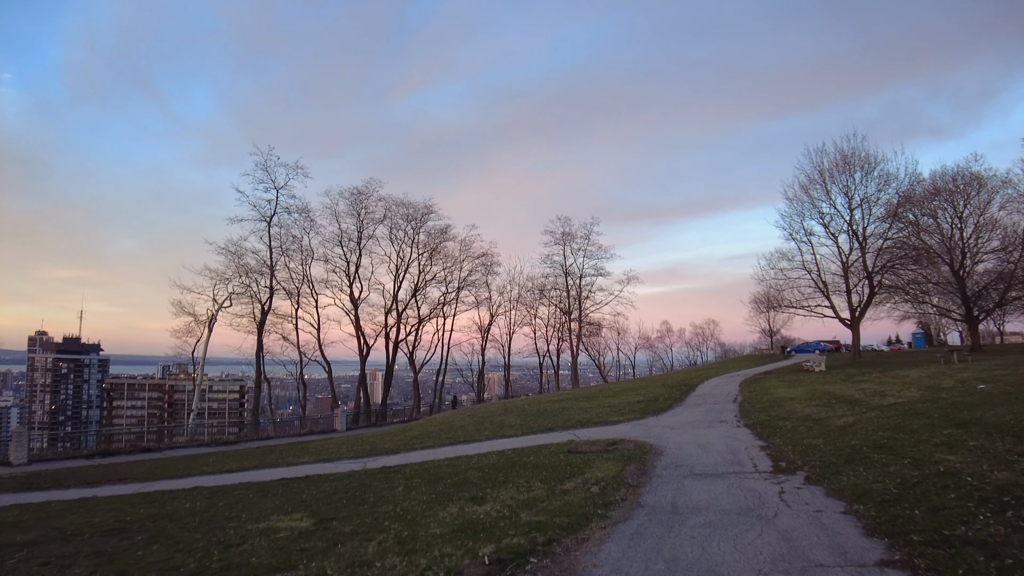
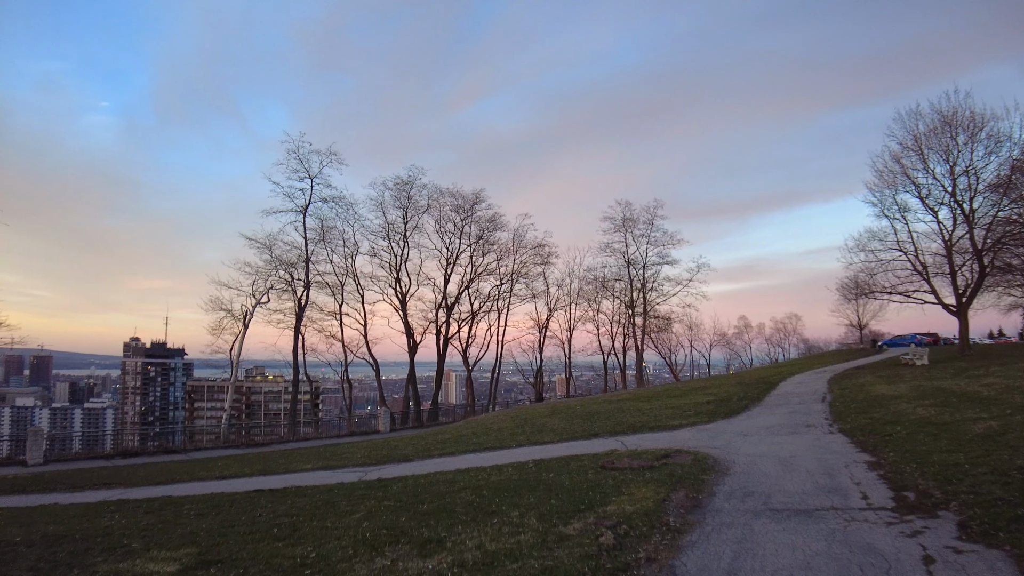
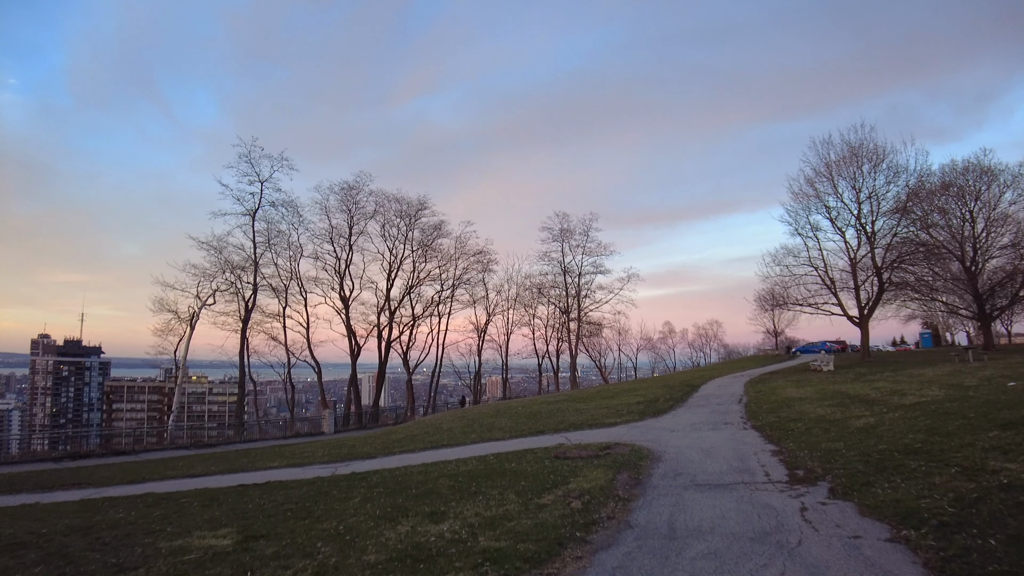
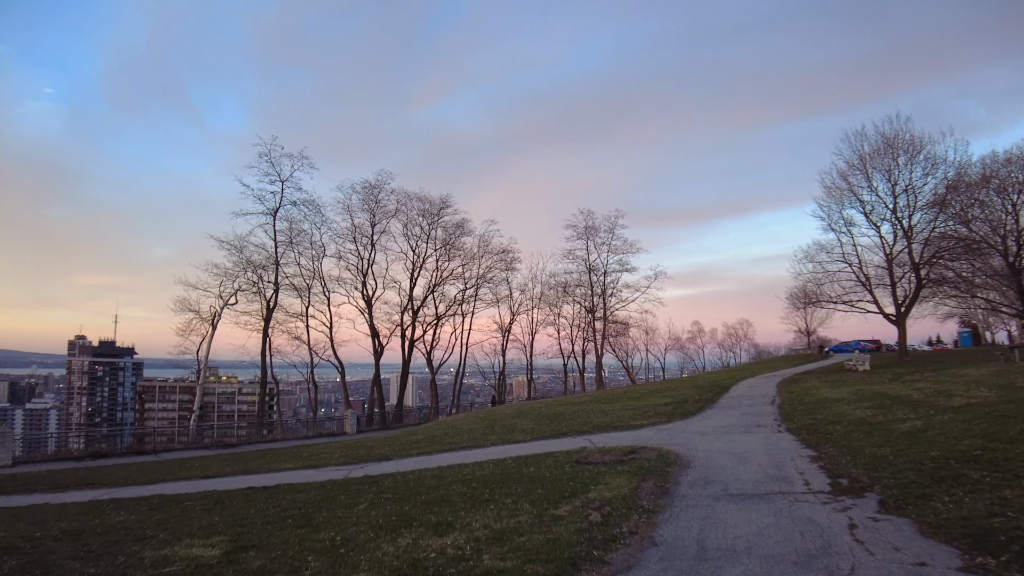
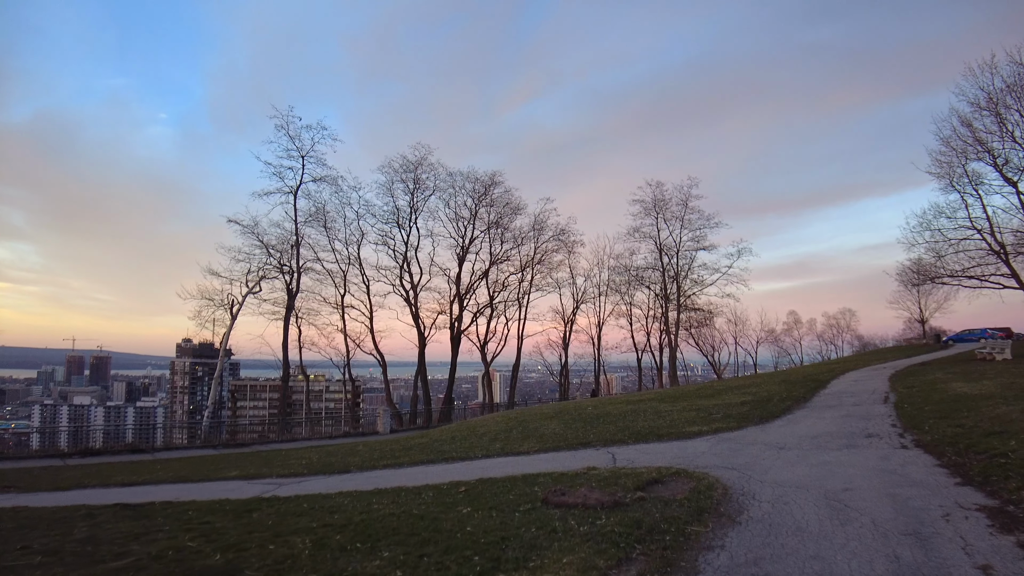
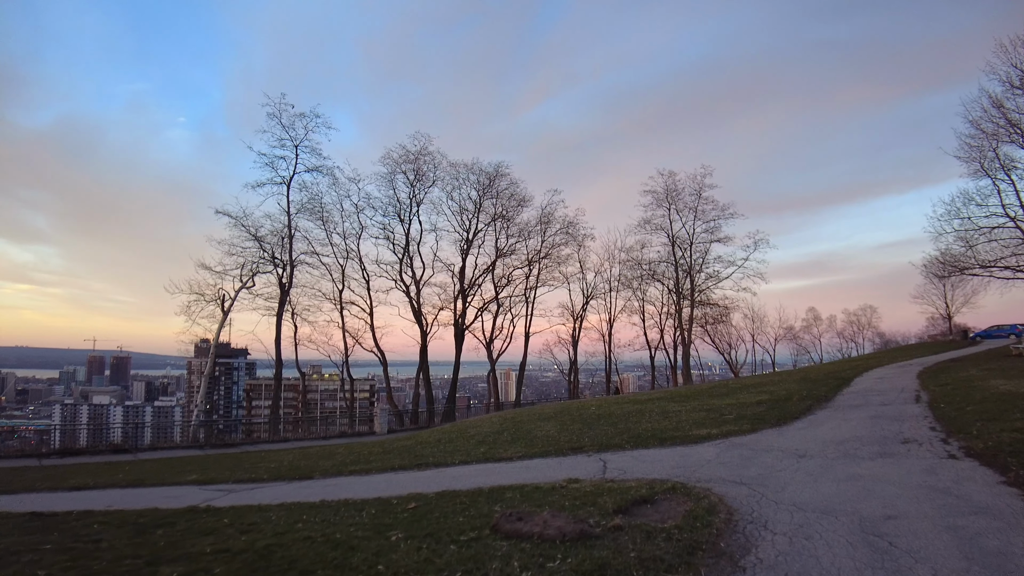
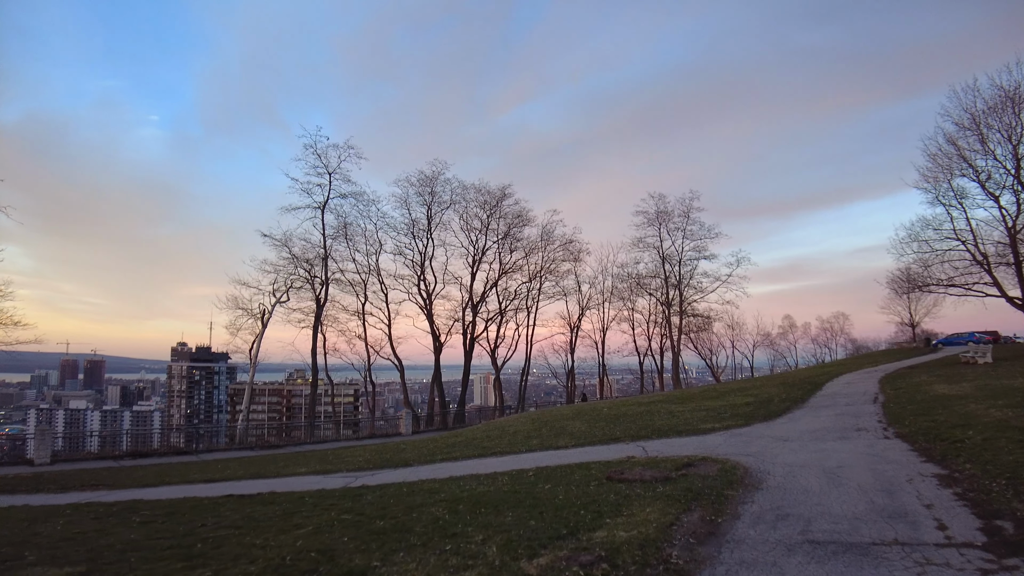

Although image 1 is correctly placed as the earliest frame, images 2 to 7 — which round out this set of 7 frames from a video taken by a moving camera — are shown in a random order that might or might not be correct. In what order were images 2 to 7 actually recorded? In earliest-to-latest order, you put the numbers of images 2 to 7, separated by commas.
3, 4, 2, 7, 5, 6
